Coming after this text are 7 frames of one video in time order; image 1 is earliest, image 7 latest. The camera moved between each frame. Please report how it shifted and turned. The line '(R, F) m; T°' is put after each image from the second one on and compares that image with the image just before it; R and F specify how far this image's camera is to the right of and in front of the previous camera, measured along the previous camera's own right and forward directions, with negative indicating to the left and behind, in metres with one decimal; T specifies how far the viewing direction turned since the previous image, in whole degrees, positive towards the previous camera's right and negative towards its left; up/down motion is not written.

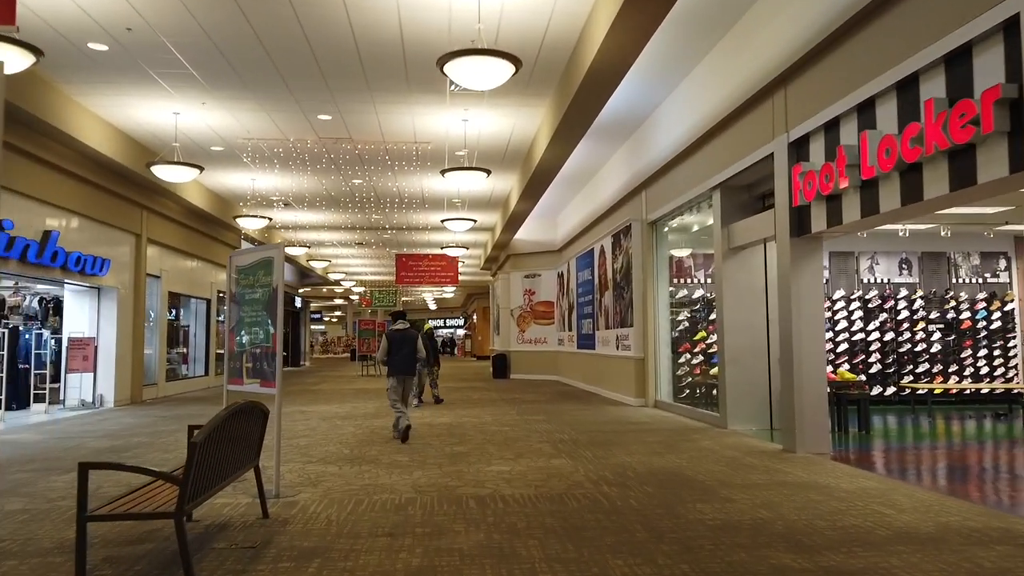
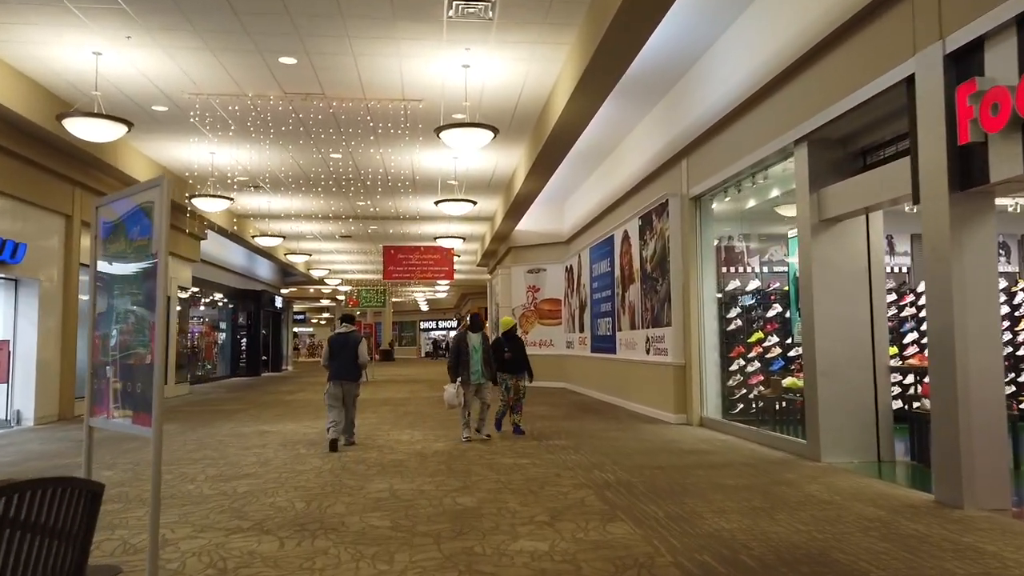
(-0.3, +2.4) m; +1°
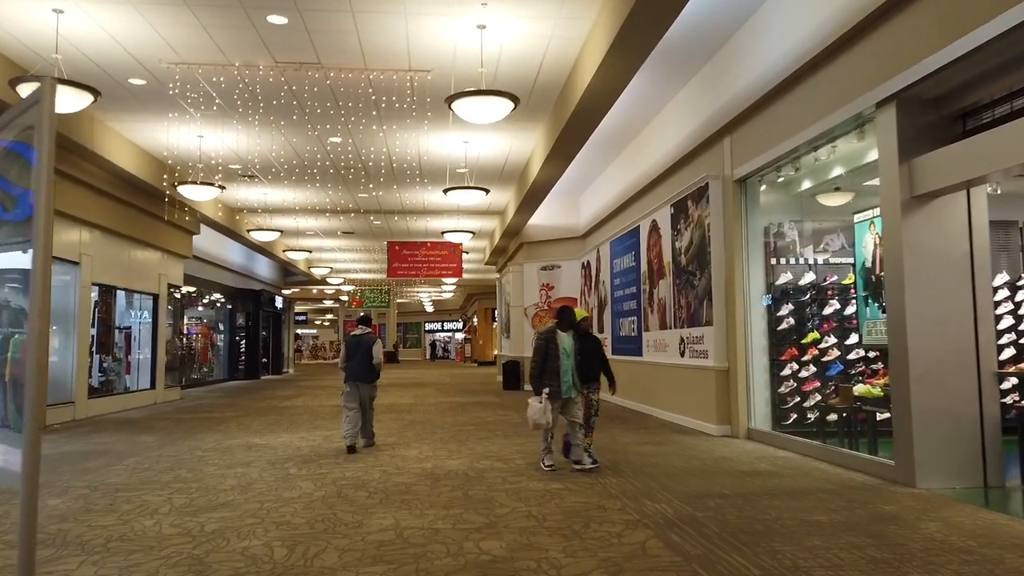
(-0.2, +1.2) m; 0°
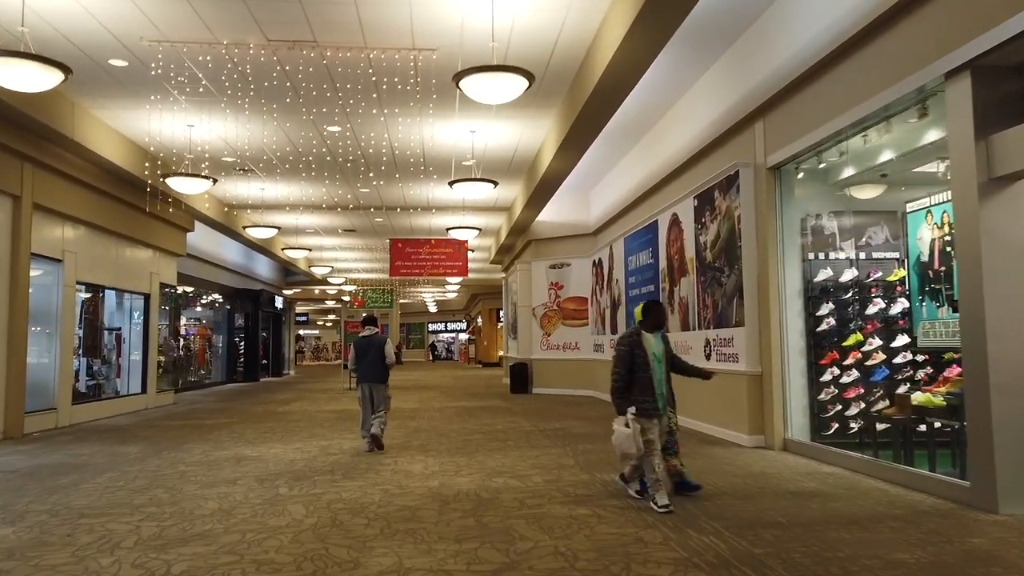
(-0.1, +0.8) m; 0°
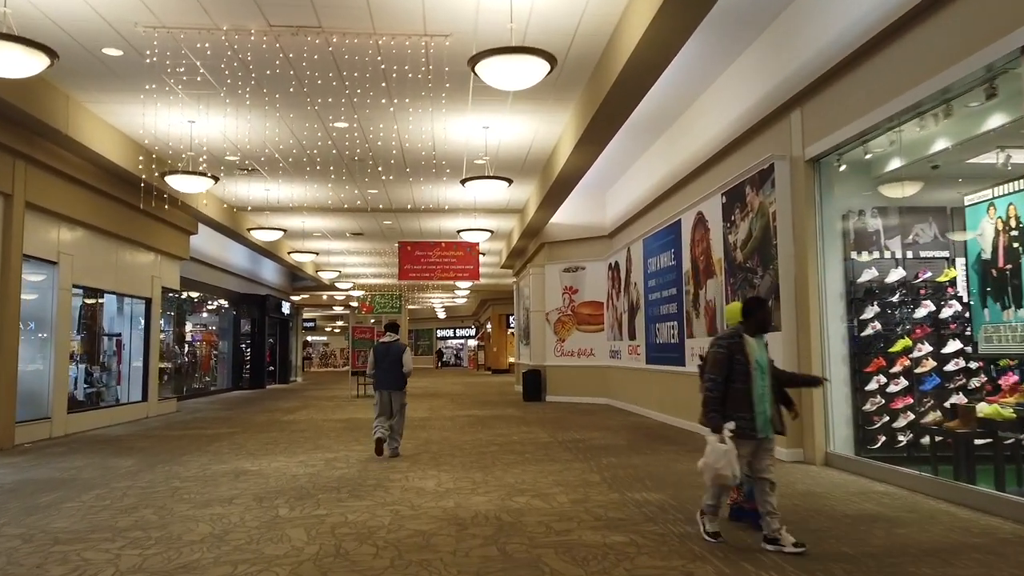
(-0.1, +0.6) m; -1°
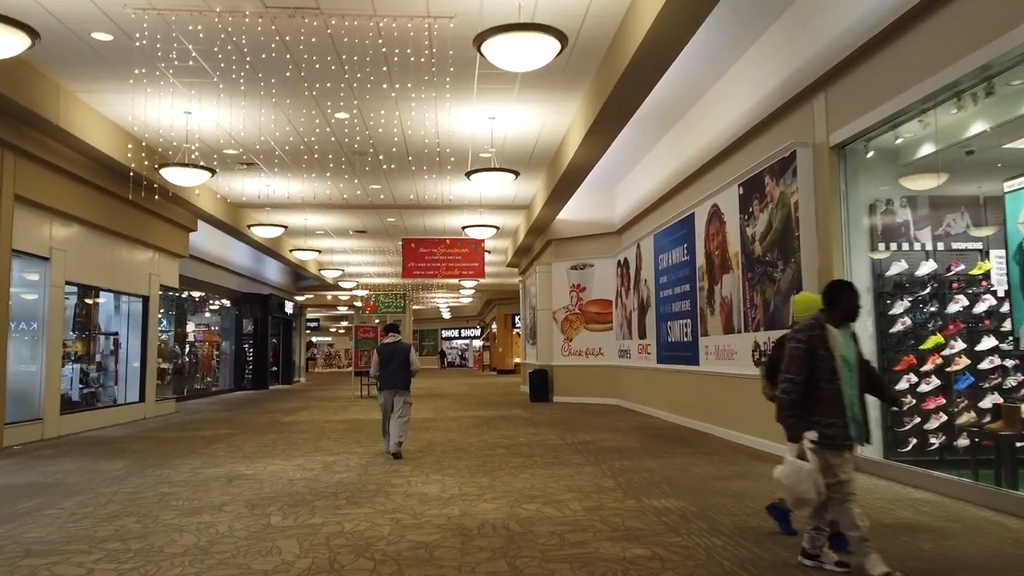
(0.0, +0.4) m; 0°
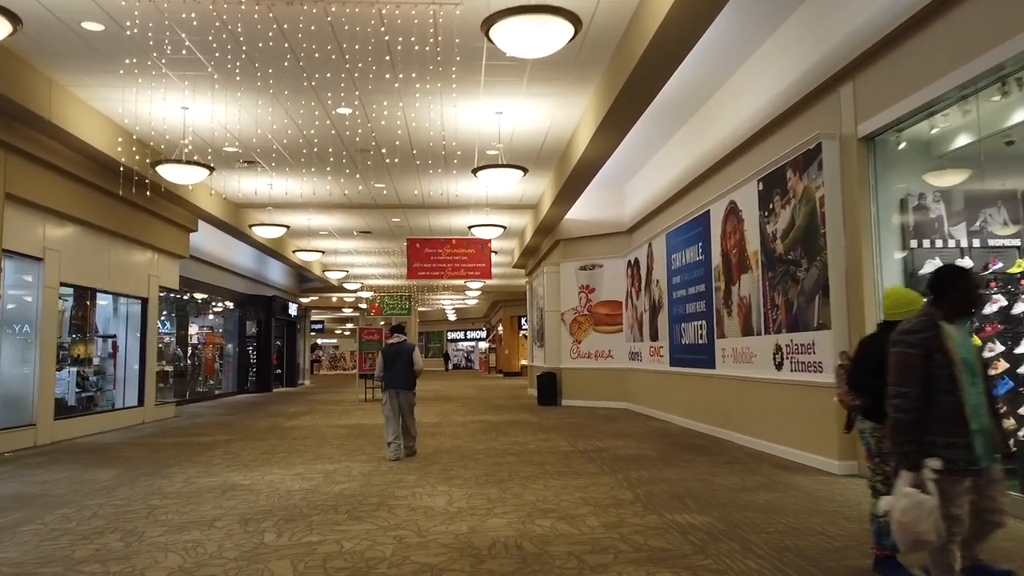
(0.0, +0.4) m; 0°
